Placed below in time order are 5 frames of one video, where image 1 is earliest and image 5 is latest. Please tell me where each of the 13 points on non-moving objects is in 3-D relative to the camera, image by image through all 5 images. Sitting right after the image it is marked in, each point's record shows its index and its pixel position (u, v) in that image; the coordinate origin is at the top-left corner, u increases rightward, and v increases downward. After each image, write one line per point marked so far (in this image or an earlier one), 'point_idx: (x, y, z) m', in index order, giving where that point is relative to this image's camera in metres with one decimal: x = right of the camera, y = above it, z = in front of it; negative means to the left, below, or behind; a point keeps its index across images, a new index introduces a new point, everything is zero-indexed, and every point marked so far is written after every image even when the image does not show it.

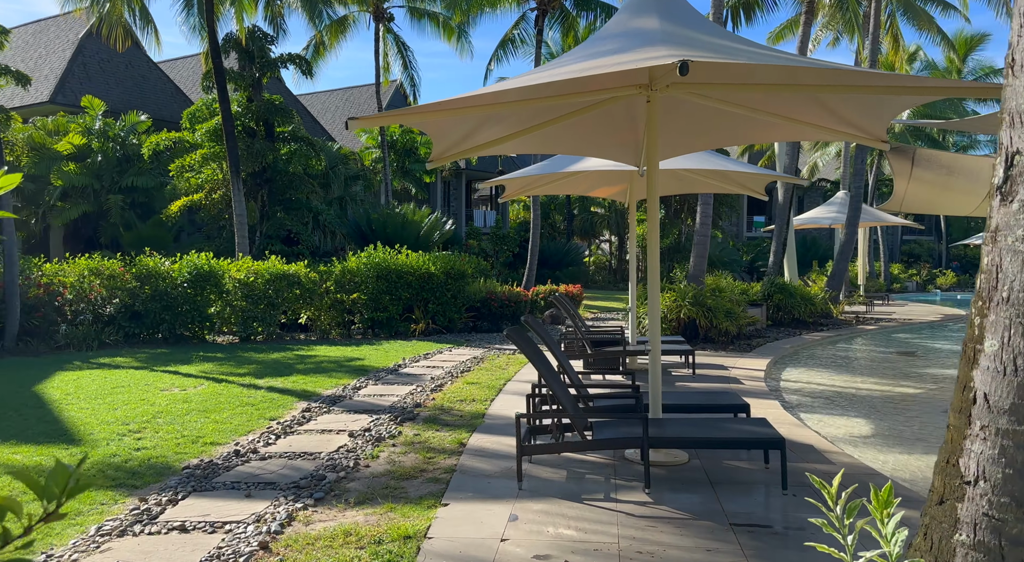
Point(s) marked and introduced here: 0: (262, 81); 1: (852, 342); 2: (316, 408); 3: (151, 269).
0: (-5.7, +4.5, +19.9) m
1: (+5.7, -1.0, +14.7) m
2: (-1.7, -1.1, +7.6) m
3: (-5.6, +0.2, +13.7) m
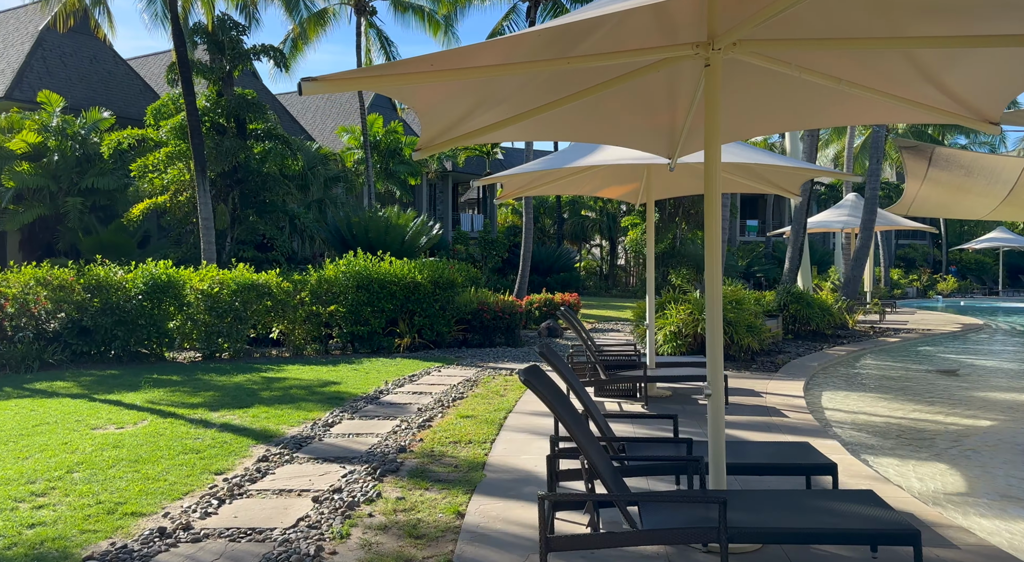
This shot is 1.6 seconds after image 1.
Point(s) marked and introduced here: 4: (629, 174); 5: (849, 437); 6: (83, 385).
0: (-5.9, +4.4, +18.4) m
1: (+5.6, -1.1, +13.4) m
2: (-1.7, -1.2, +6.2) m
3: (-5.7, 0.0, +12.2) m
4: (+1.2, +1.2, +9.2) m
5: (+2.7, -1.3, +7.1) m
6: (-5.0, -1.2, +10.2) m
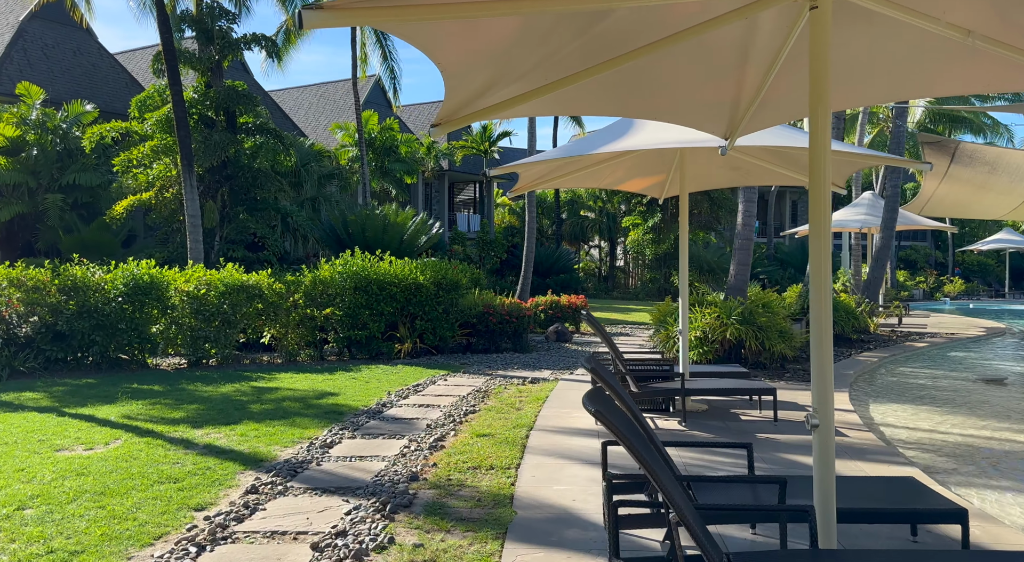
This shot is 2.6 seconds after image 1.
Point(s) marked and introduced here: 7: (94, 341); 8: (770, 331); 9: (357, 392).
0: (-5.8, +4.3, +17.5) m
1: (+5.7, -1.2, +12.5) m
2: (-1.5, -1.2, +5.3) m
3: (-5.6, 0.0, +11.2) m
4: (+1.4, +1.2, +8.3) m
5: (+2.9, -1.3, +6.3) m
6: (-4.8, -1.2, +9.3) m
7: (-5.4, -0.8, +11.3) m
8: (+3.0, -0.6, +10.0) m
9: (-1.6, -1.2, +9.3) m
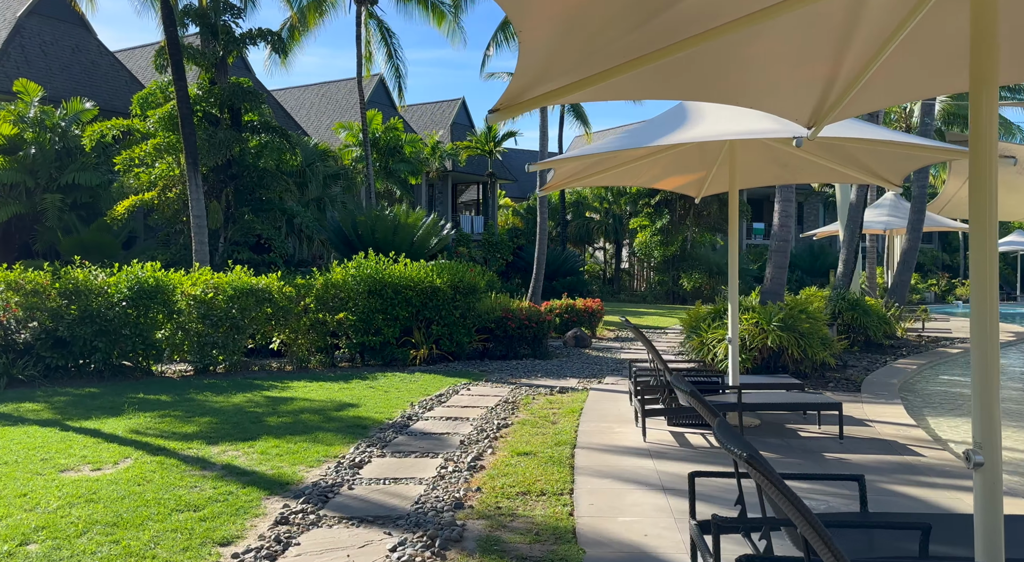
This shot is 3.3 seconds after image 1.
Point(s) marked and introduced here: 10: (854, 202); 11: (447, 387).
0: (-5.5, +4.3, +17.0) m
1: (+6.0, -1.2, +12.0) m
2: (-1.2, -1.3, +4.8) m
3: (-5.3, 0.0, +10.7) m
4: (+1.7, +1.1, +7.8) m
5: (+3.2, -1.3, +5.7) m
6: (-4.5, -1.3, +8.7) m
7: (-5.1, -0.8, +10.7) m
8: (+3.3, -0.6, +9.5) m
9: (-1.3, -1.2, +8.7) m
10: (+5.2, +1.2, +13.4) m
11: (-0.7, -1.2, +10.0) m
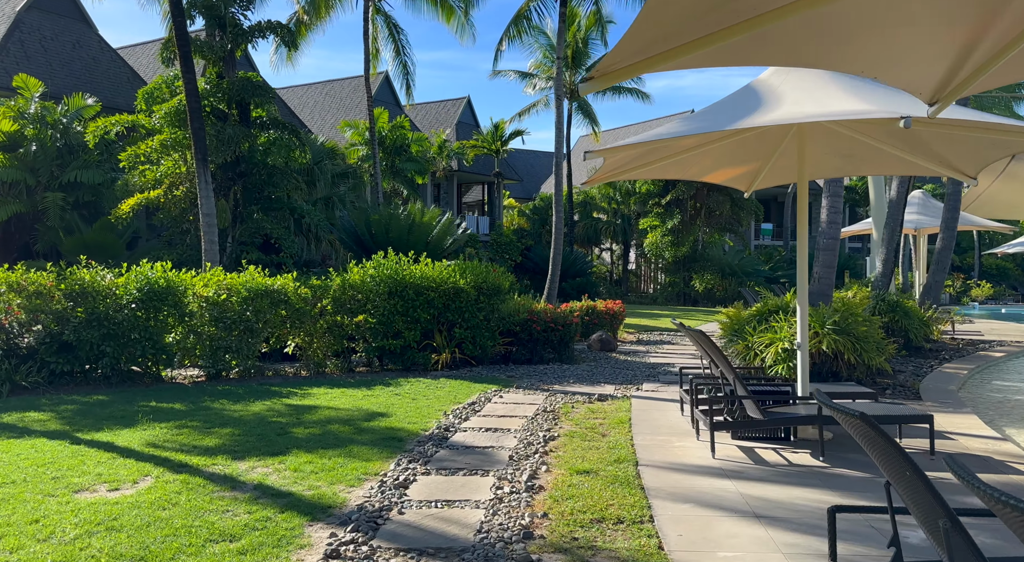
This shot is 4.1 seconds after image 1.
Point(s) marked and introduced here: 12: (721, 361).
0: (-5.2, +4.3, +16.4) m
1: (+6.4, -1.2, +11.5) m
2: (-0.8, -1.3, +4.2) m
3: (-4.9, 0.0, +10.1) m
4: (+2.0, +1.1, +7.2) m
5: (+3.6, -1.3, +5.2) m
6: (-4.2, -1.3, +8.1) m
7: (-4.7, -0.8, +10.1) m
8: (+3.6, -0.6, +9.0) m
9: (-1.0, -1.2, +8.2) m
10: (+5.6, +1.2, +12.9) m
11: (-0.4, -1.2, +9.4) m
12: (+1.5, -0.6, +6.6) m
